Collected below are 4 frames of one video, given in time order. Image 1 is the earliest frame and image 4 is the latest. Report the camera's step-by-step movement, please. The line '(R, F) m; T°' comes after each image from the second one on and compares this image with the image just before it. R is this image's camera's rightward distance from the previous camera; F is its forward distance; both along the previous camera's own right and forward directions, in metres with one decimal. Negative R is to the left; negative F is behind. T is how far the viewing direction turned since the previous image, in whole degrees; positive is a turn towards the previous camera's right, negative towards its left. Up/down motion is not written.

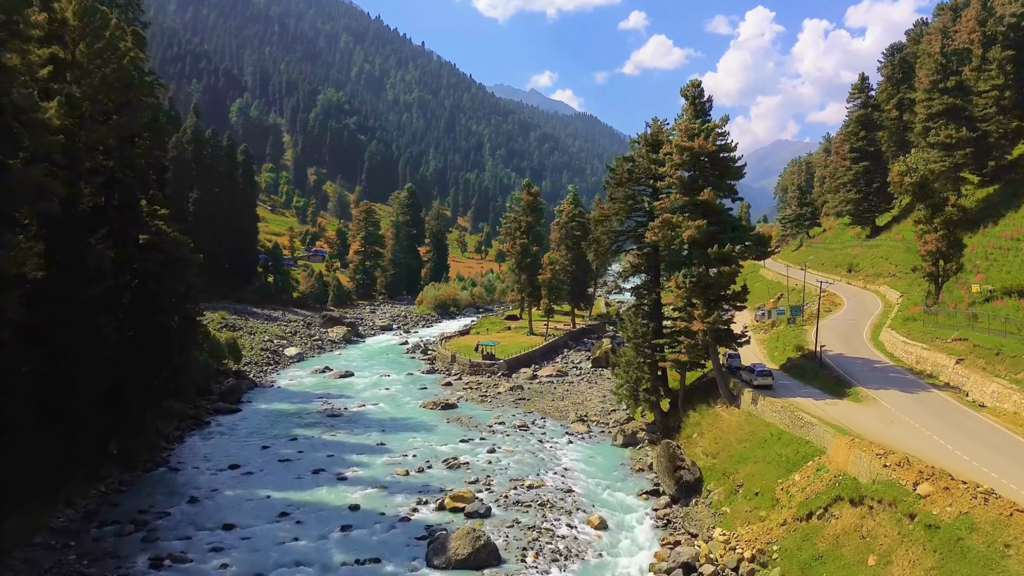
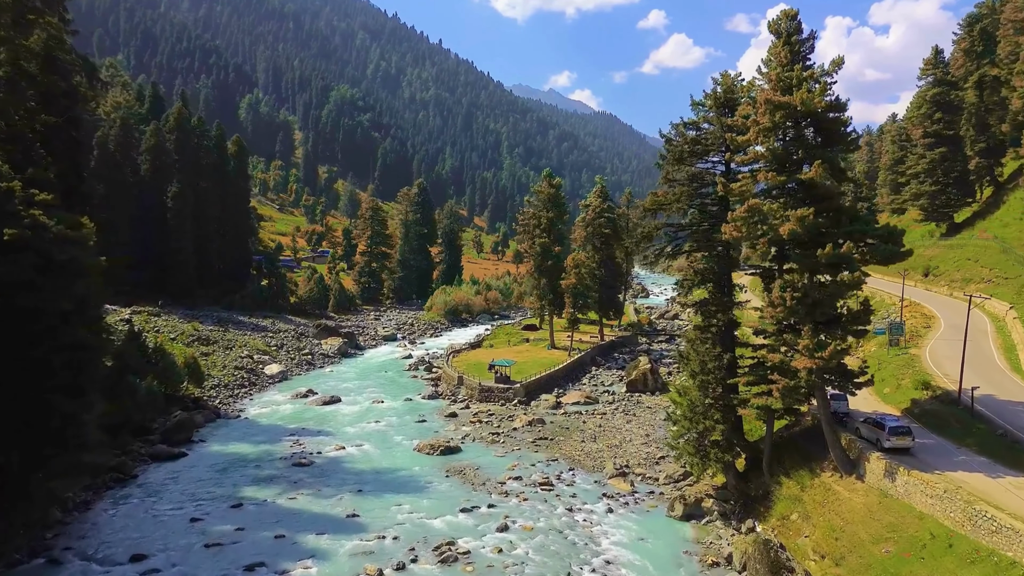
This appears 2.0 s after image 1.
(0.0, +9.0) m; -1°
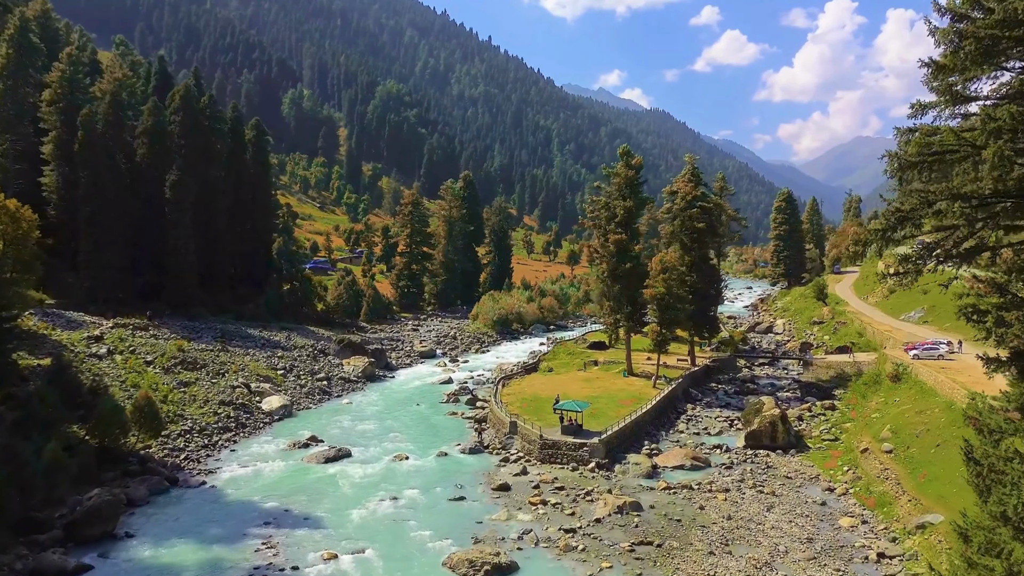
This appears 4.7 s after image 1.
(-1.1, +12.2) m; -4°
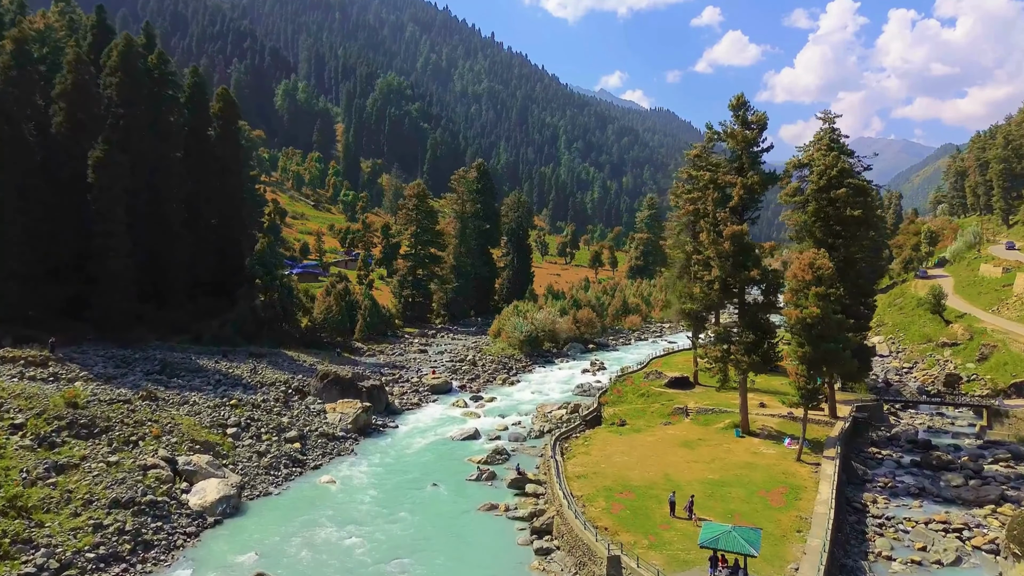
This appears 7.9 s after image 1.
(-2.5, +14.4) m; 0°
